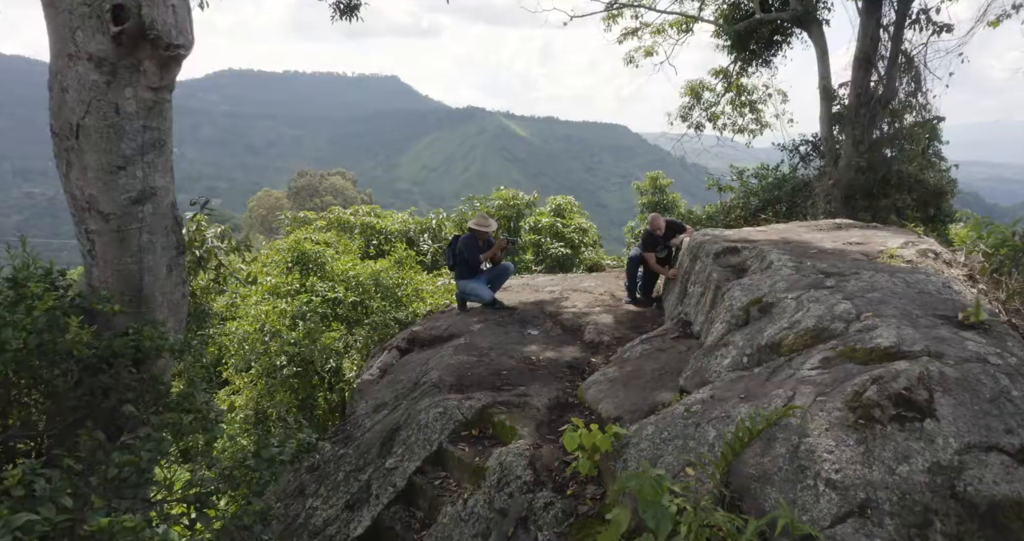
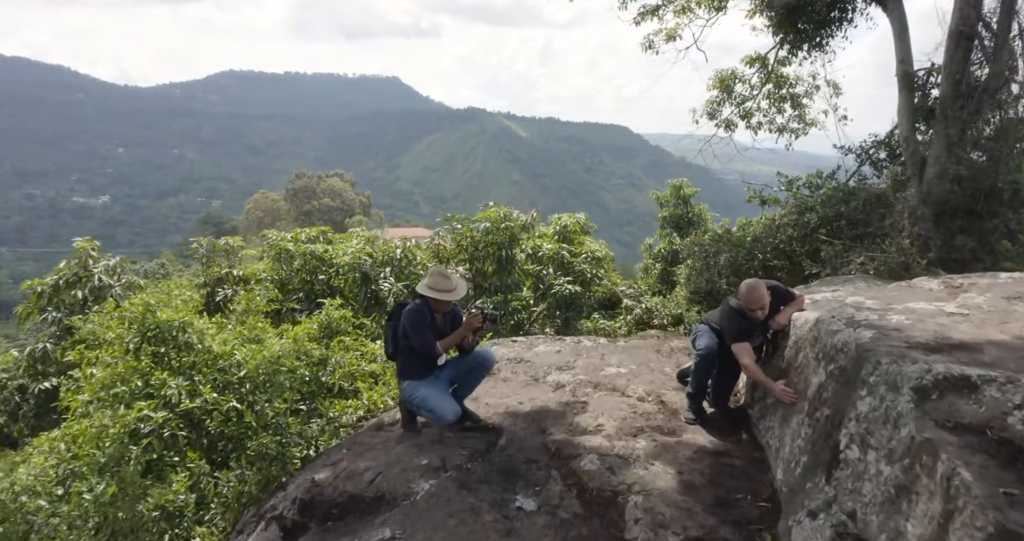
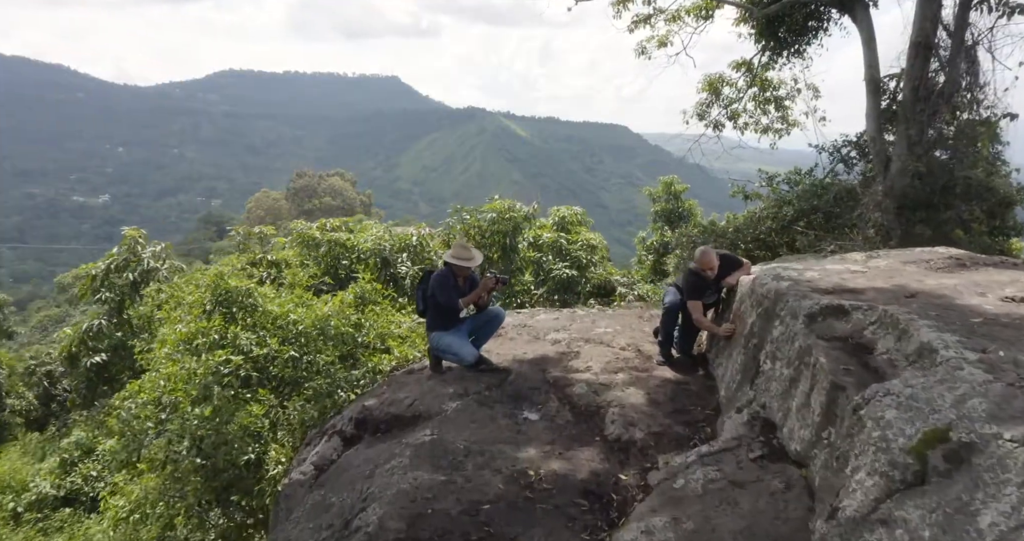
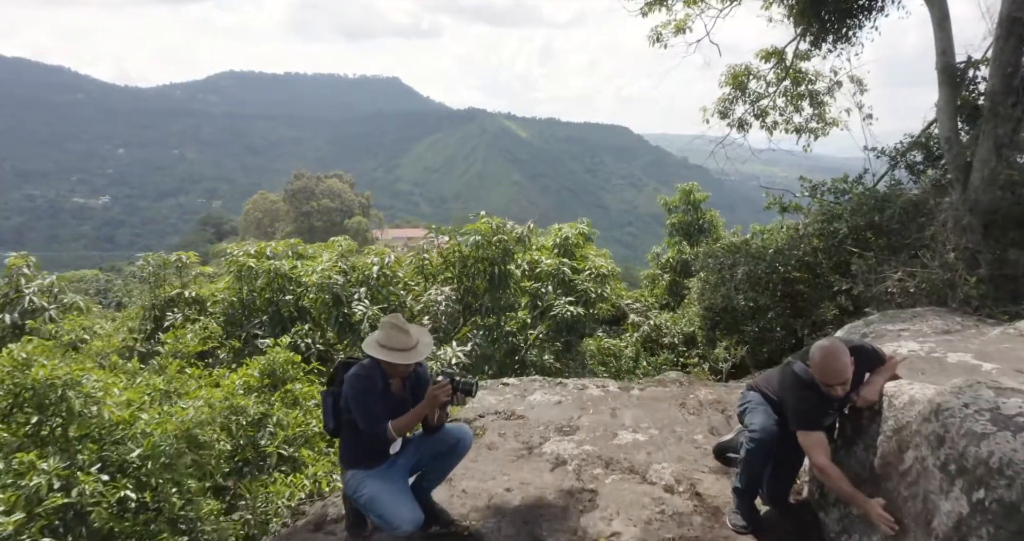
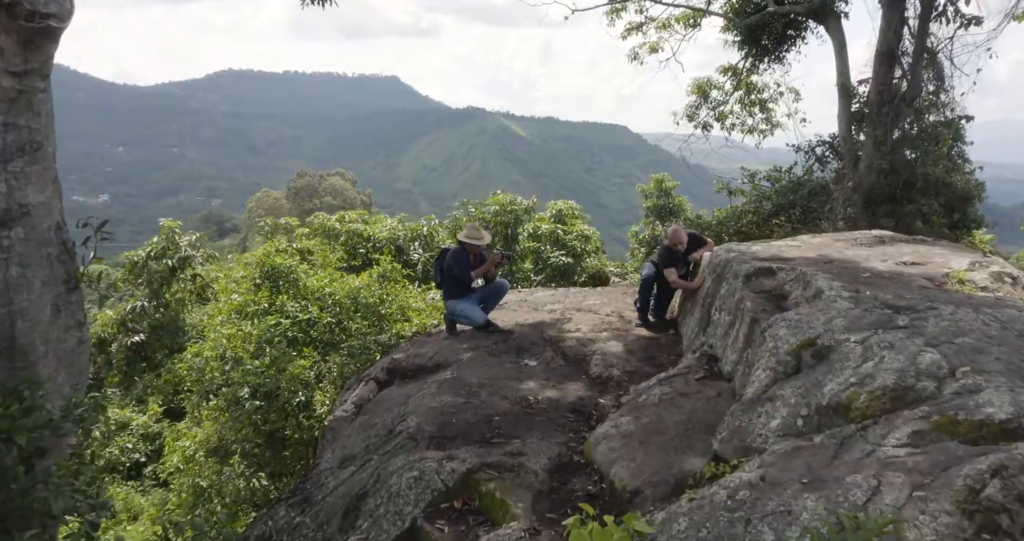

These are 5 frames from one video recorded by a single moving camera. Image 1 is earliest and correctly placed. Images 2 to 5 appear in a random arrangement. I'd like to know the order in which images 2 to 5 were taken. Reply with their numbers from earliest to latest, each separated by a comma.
5, 3, 2, 4
